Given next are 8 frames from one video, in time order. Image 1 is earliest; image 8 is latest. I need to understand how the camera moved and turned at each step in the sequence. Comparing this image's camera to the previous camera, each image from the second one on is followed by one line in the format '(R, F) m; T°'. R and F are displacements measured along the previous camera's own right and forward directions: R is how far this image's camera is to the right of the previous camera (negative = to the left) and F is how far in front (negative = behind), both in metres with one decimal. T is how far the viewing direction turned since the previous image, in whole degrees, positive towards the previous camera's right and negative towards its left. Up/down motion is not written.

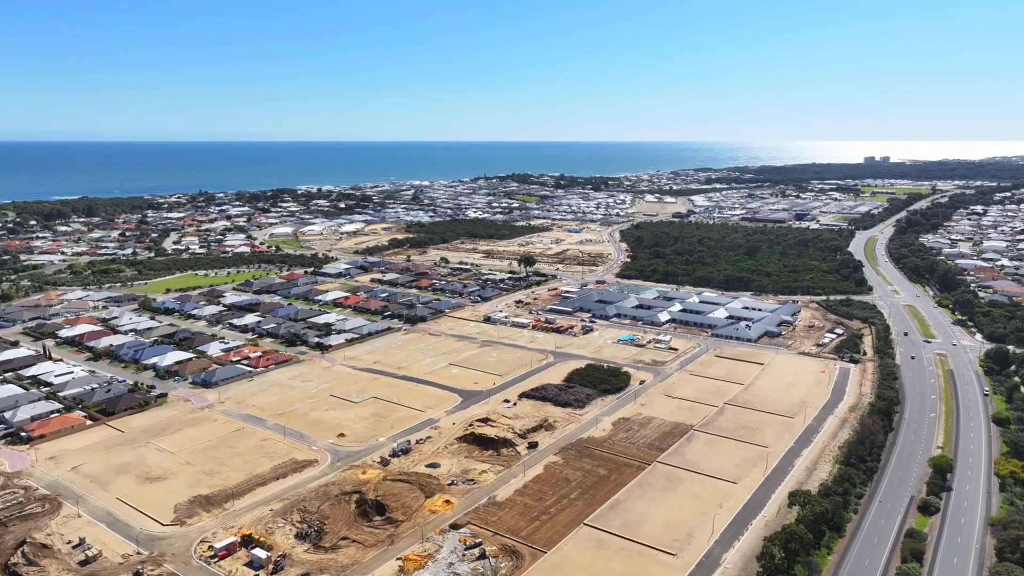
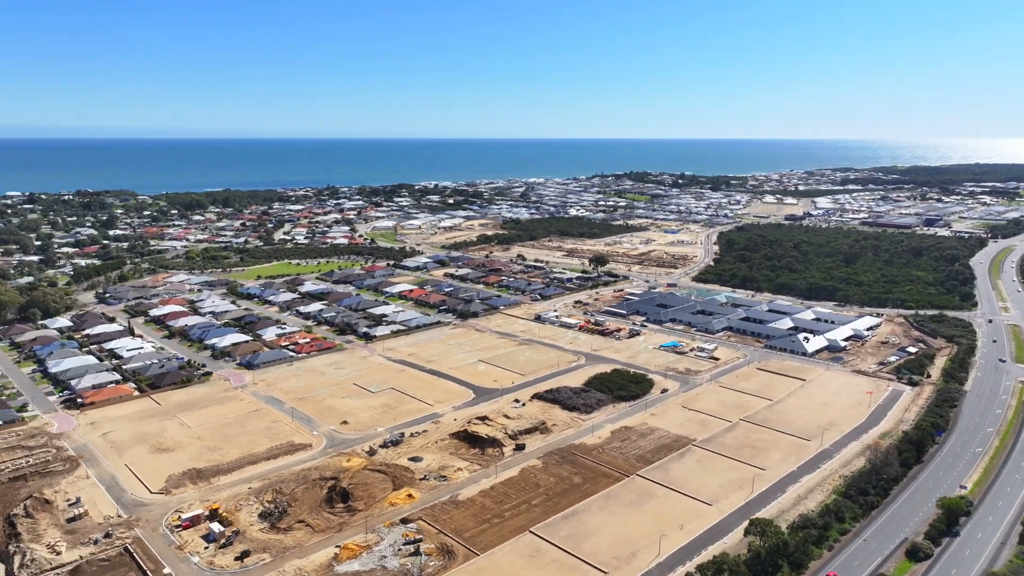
(+5.5, +0.8) m; -11°
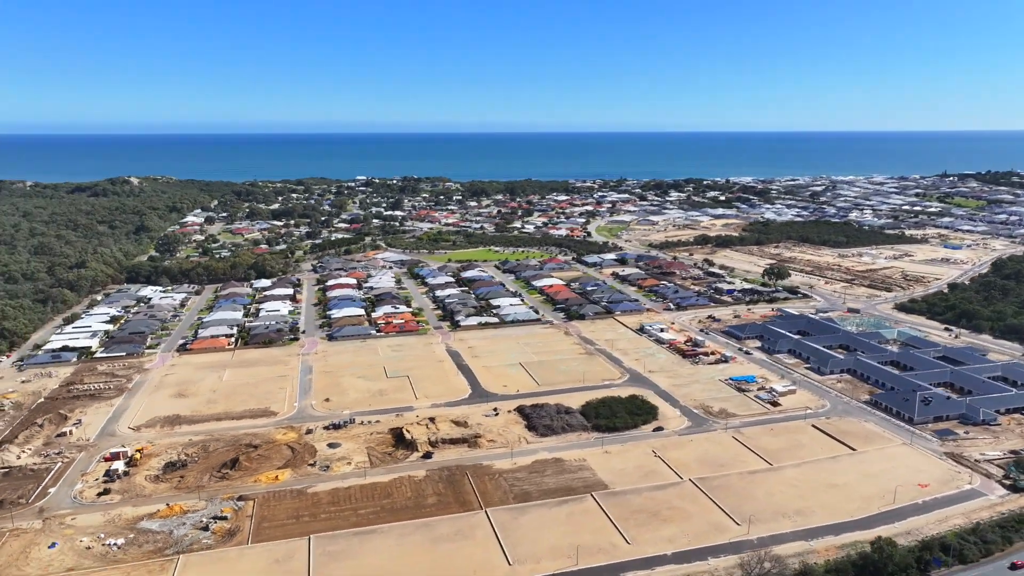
(+14.9, +5.8) m; -28°
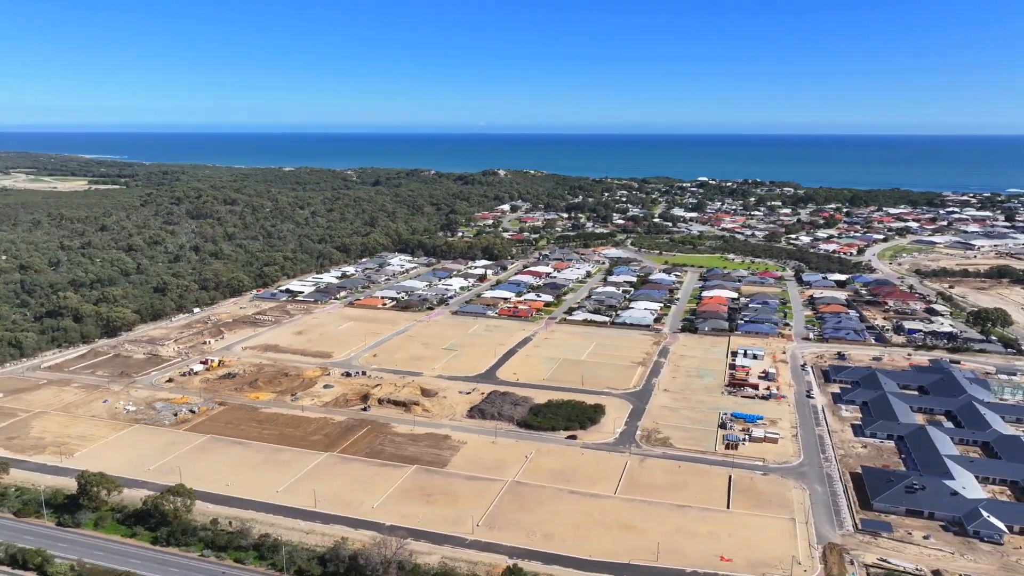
(+18.3, +3.5) m; -32°
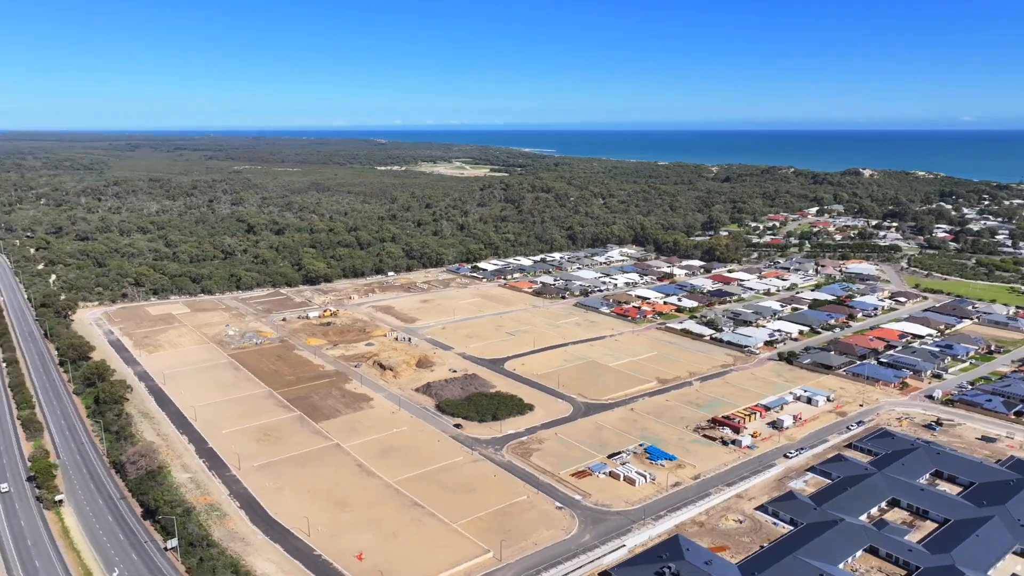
(+18.8, +5.9) m; -33°
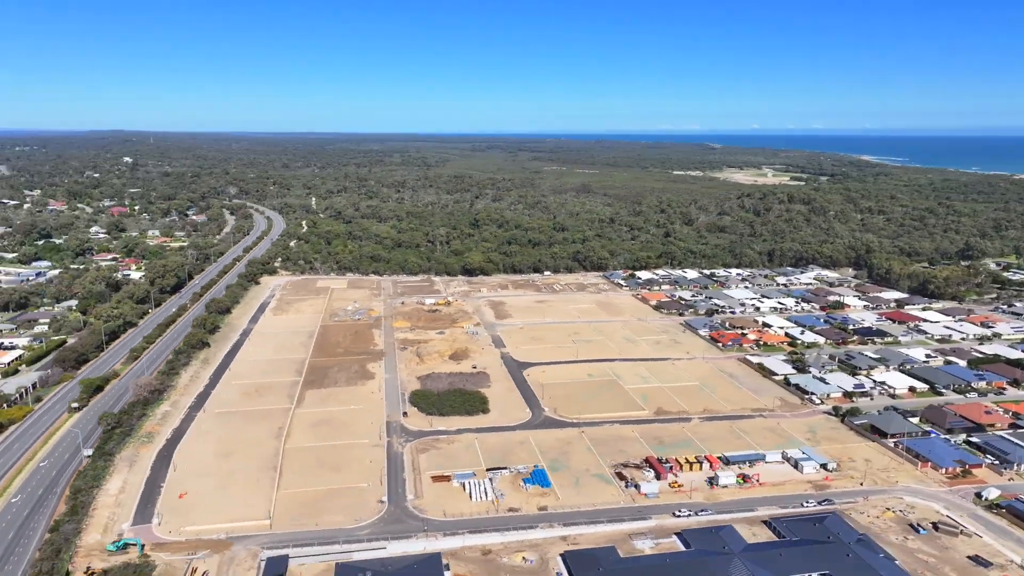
(+14.3, +3.3) m; -26°
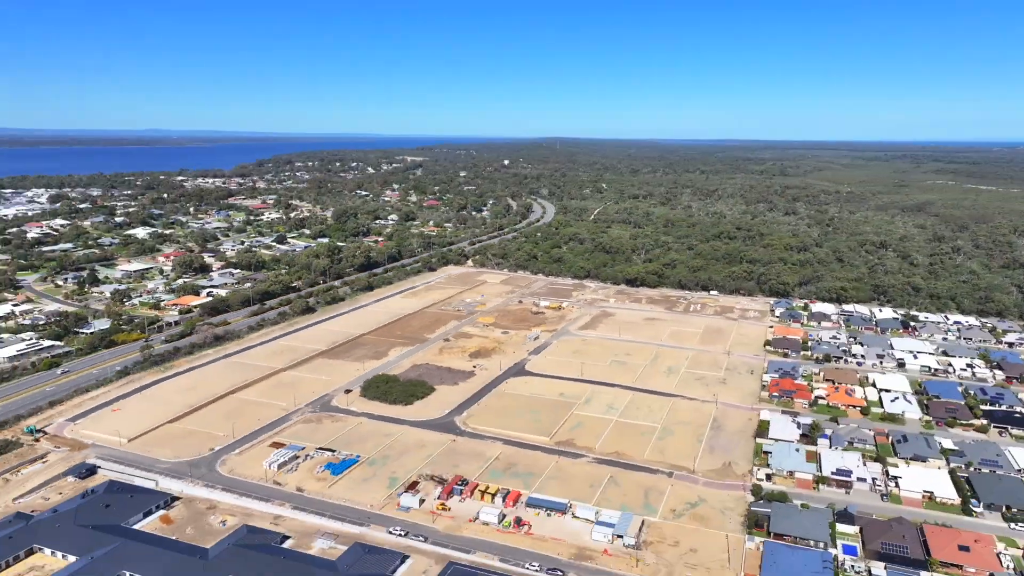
(+18.3, +5.3) m; -31°
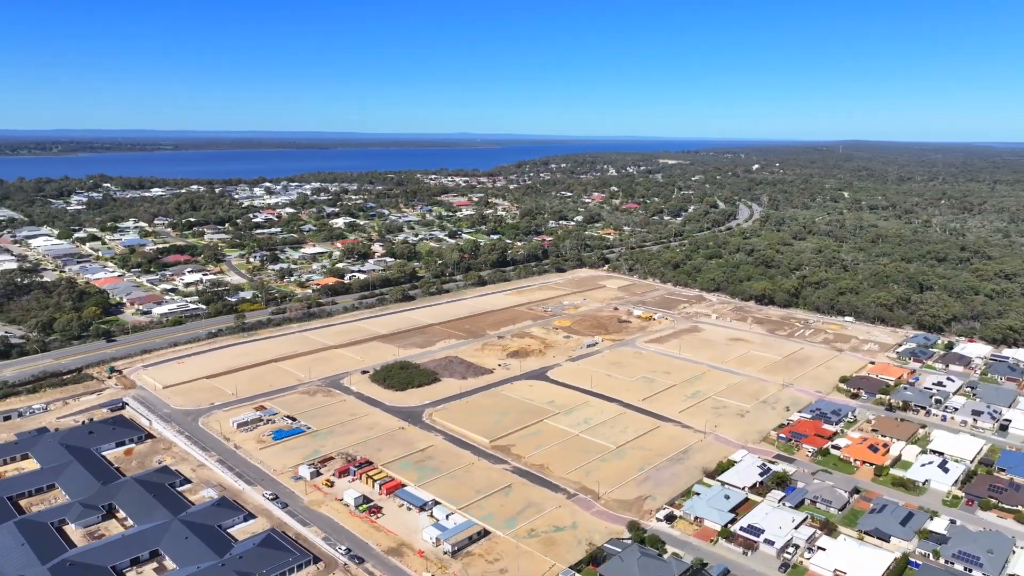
(+12.1, +2.1) m; -22°
